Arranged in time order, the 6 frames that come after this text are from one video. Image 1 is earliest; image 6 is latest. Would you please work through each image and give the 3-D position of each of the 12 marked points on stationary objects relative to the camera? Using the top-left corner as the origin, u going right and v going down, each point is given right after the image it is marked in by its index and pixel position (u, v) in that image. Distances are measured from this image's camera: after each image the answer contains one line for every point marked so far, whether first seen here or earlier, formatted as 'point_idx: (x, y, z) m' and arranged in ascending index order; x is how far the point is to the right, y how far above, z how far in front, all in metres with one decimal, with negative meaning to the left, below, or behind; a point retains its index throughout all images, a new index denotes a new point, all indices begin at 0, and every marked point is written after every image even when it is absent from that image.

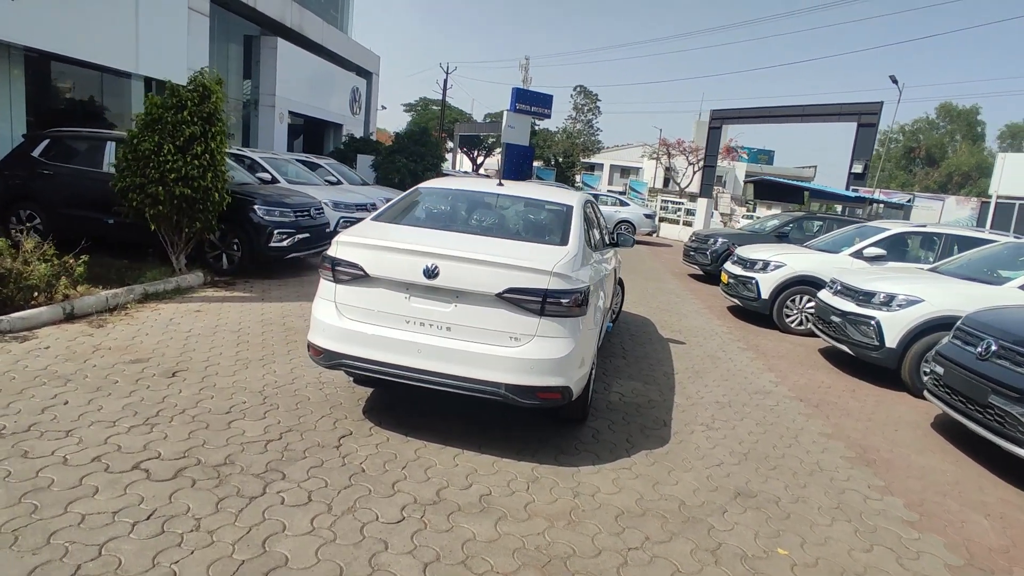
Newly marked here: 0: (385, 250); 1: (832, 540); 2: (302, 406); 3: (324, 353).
0: (-0.8, +0.2, +3.8) m
1: (+1.9, -1.5, +3.5) m
2: (-1.6, -0.9, +4.5) m
3: (-1.3, -0.5, +4.0) m
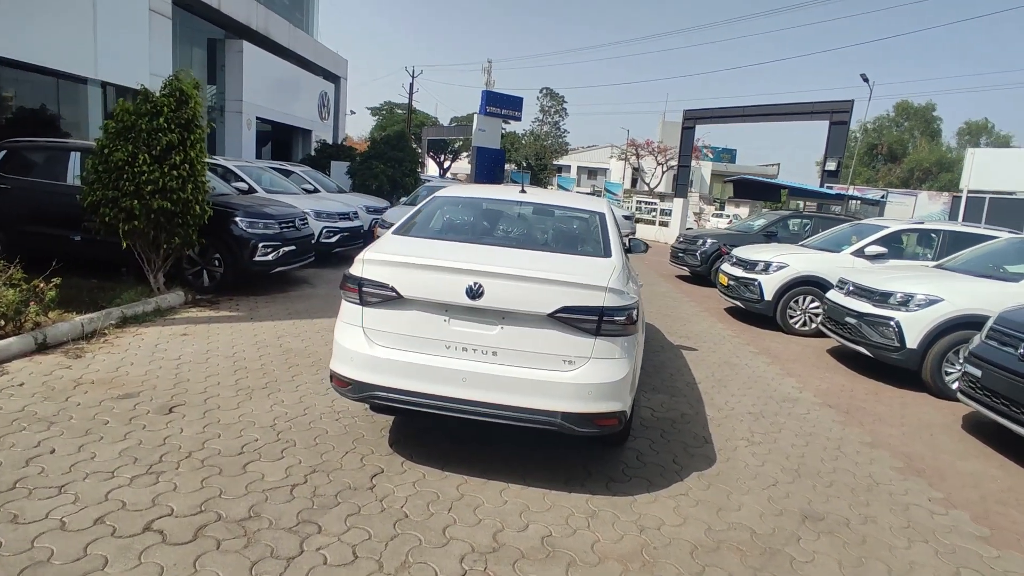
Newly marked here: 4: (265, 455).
0: (-0.5, +0.1, +3.5) m
1: (+2.3, -1.6, +3.3) m
2: (-1.3, -1.1, +4.1) m
3: (-1.0, -0.6, +3.6) m
4: (-1.6, -1.1, +3.8) m
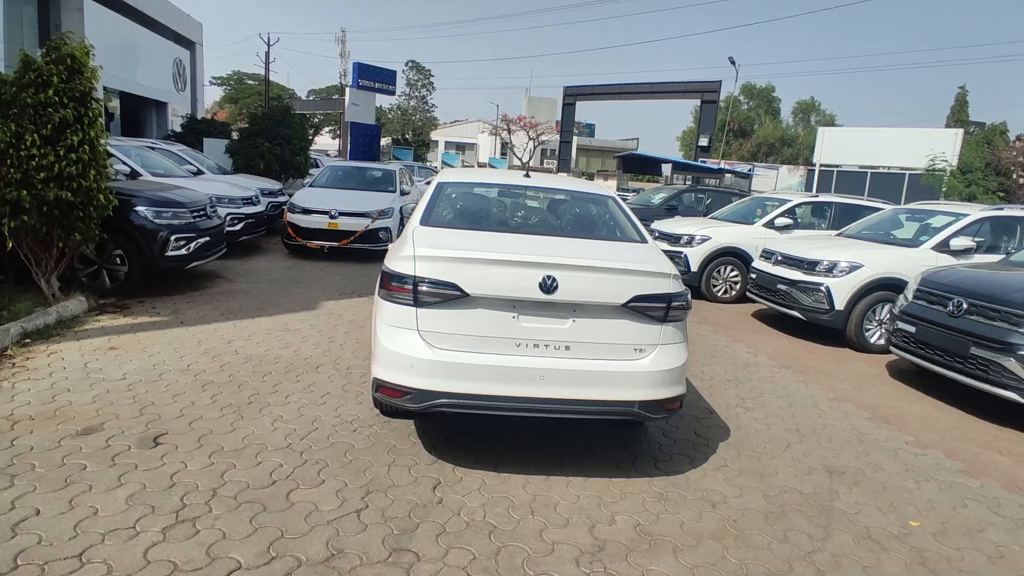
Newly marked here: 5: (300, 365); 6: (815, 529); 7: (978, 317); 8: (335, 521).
0: (-0.2, +0.1, +3.2) m
1: (+2.7, -1.4, +3.7) m
2: (-1.0, -1.1, +3.7) m
3: (-0.6, -0.6, +3.3) m
4: (-1.2, -1.1, +3.4) m
5: (-1.9, -0.7, +5.3) m
6: (+1.7, -1.4, +3.3) m
7: (+4.2, -0.3, +5.3) m
8: (-0.9, -1.2, +3.0) m
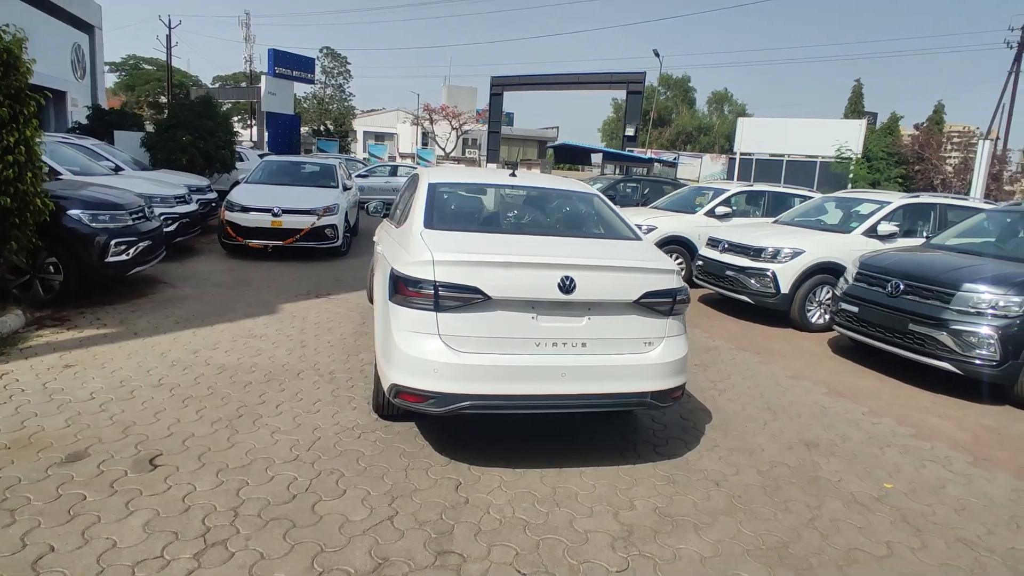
0: (0.0, +0.1, +3.3) m
1: (+2.8, -1.3, +4.2) m
2: (-0.9, -1.1, +3.7) m
3: (-0.4, -0.6, +3.3) m
4: (-1.1, -1.2, +3.3) m
5: (-2.0, -0.7, +5.1) m
6: (+1.9, -1.3, +3.7) m
7: (+4.0, -0.1, +5.9) m
8: (-0.7, -1.3, +3.0) m
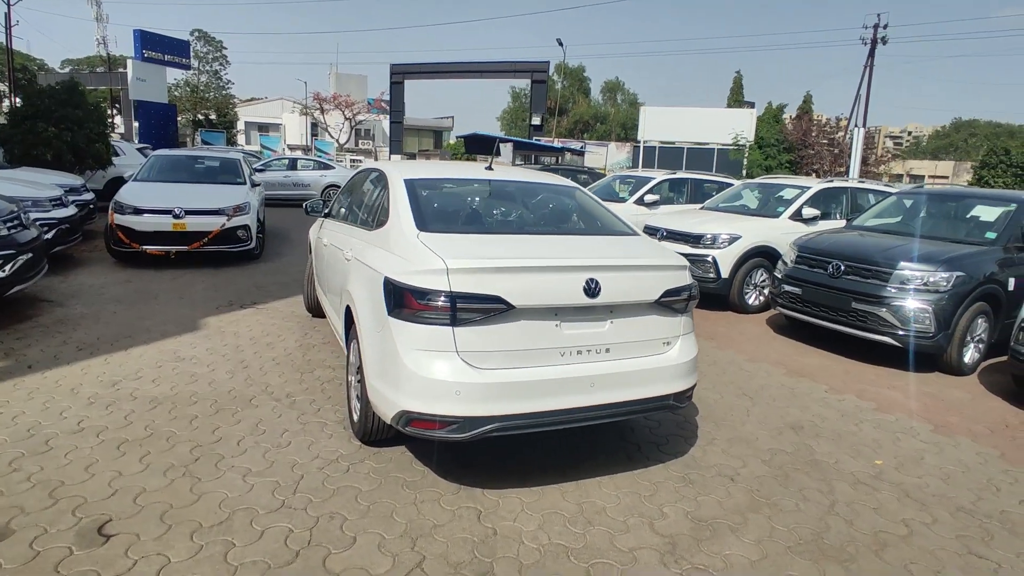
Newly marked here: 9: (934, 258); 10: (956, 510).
0: (+0.1, +0.1, +3.0) m
1: (+2.8, -1.1, +4.4) m
2: (-0.8, -1.2, +3.2) m
3: (-0.3, -0.7, +2.9) m
4: (-0.9, -1.3, +2.9) m
5: (-2.2, -0.9, +4.5) m
6: (+1.9, -1.2, +3.7) m
7: (+3.7, +0.1, +6.2) m
8: (-0.5, -1.3, +2.6) m
9: (+4.3, +0.3, +6.0) m
10: (+2.7, -1.3, +3.5) m
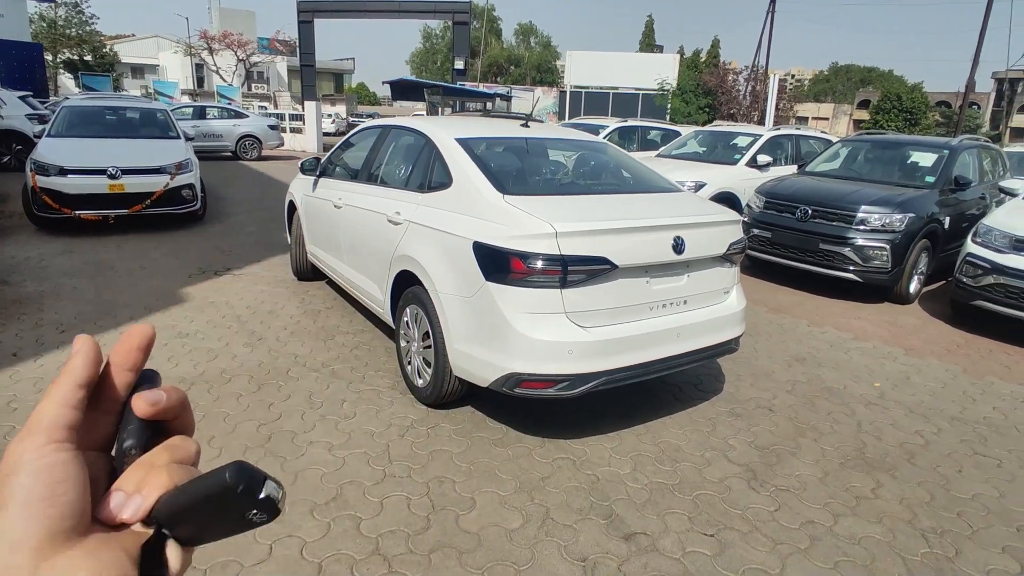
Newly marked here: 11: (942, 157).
0: (+0.6, +0.3, +3.1) m
1: (+3.1, -0.7, +5.0) m
2: (-0.2, -1.0, +3.3) m
3: (+0.3, -0.5, +3.1) m
4: (-0.3, -1.1, +3.0) m
5: (-1.8, -0.6, +4.3) m
6: (+2.4, -0.9, +4.2) m
7: (+3.6, +0.8, +6.8) m
8: (+0.1, -1.2, +2.8) m
9: (+4.3, +1.0, +6.7) m
10: (+3.1, -0.9, +4.2) m
11: (+5.5, +1.7, +7.5) m
